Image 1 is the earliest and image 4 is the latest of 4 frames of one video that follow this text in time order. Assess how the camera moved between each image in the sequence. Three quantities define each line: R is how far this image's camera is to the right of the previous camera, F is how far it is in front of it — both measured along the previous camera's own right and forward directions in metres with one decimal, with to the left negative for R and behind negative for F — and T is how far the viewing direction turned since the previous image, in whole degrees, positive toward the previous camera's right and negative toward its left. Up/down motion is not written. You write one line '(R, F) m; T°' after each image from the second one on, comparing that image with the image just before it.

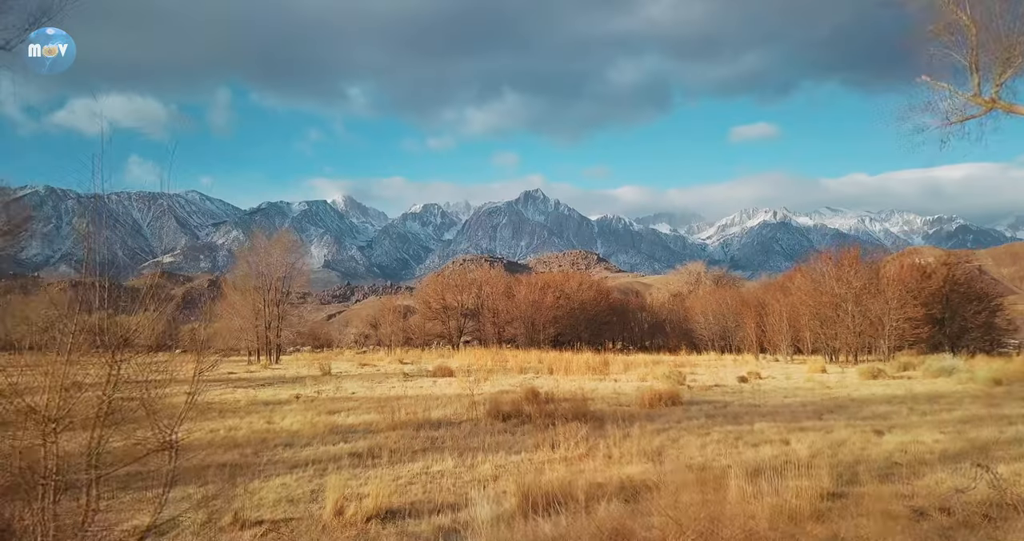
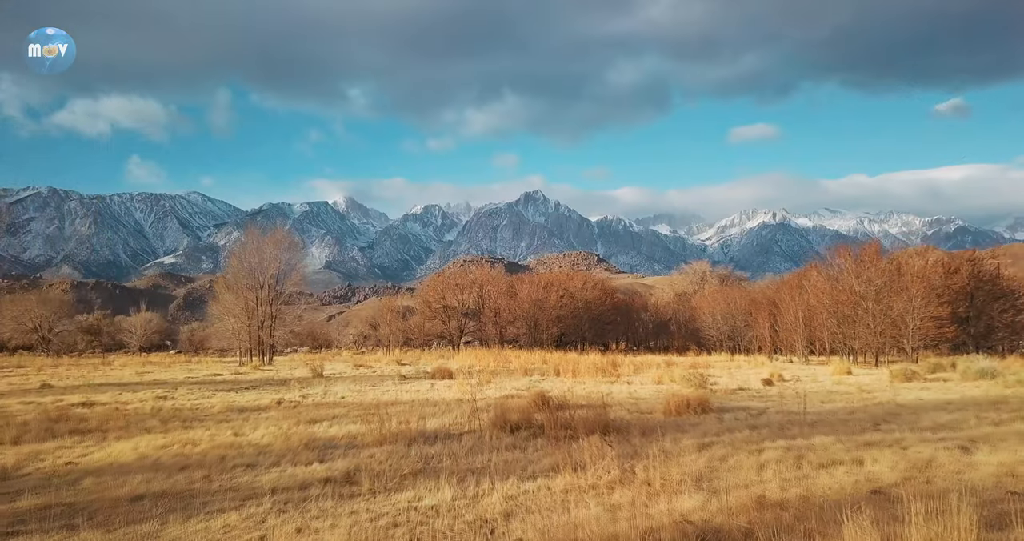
(-0.2, +1.6) m; 0°
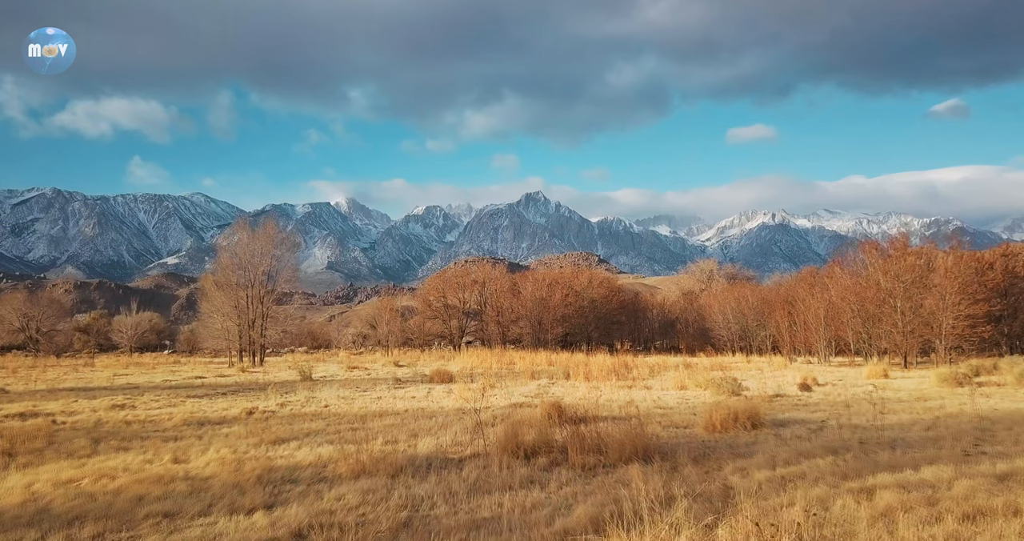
(-0.2, +2.0) m; 0°
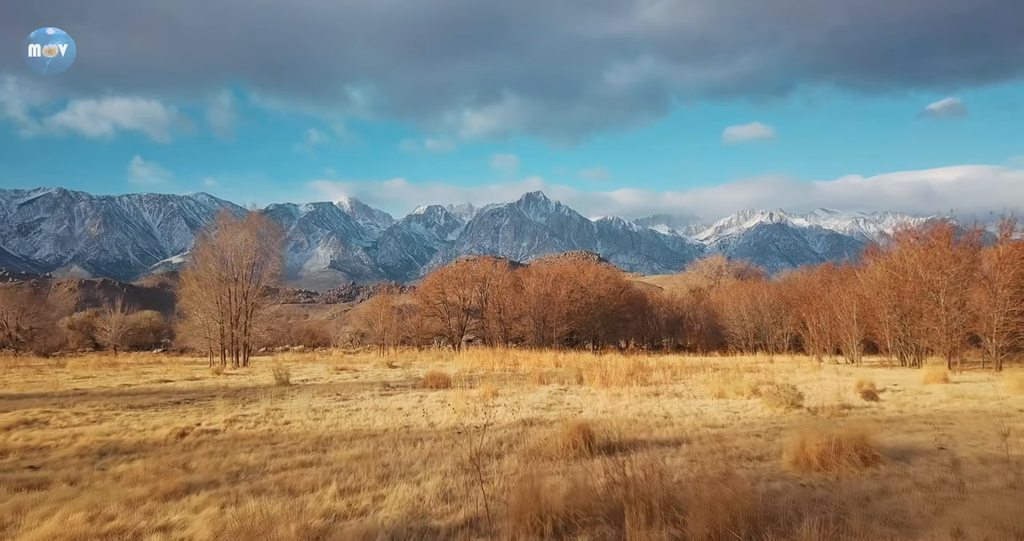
(-0.2, +2.8) m; 0°
